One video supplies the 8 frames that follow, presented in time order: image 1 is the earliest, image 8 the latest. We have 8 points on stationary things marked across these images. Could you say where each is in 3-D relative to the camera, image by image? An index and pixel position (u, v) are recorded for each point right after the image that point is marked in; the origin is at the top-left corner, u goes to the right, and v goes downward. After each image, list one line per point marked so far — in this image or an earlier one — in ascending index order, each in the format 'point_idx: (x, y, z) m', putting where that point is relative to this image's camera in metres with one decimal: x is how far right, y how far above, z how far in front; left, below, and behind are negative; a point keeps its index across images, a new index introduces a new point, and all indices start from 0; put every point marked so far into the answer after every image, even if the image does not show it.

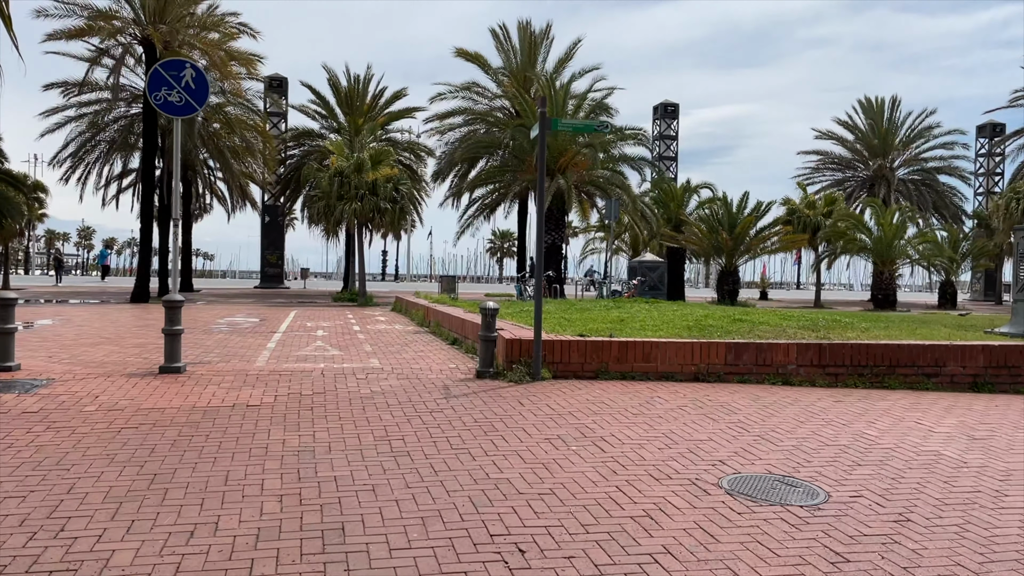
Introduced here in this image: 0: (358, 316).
0: (-3.5, -0.6, +18.6) m
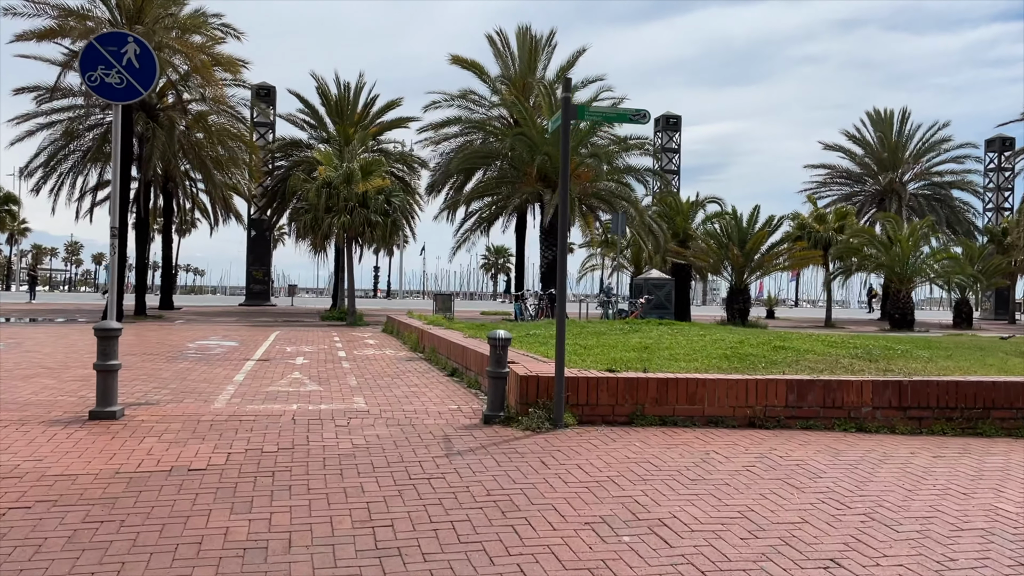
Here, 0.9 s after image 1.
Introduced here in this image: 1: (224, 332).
0: (-3.5, -1.0, +17.0) m
1: (-6.7, -1.0, +19.1) m
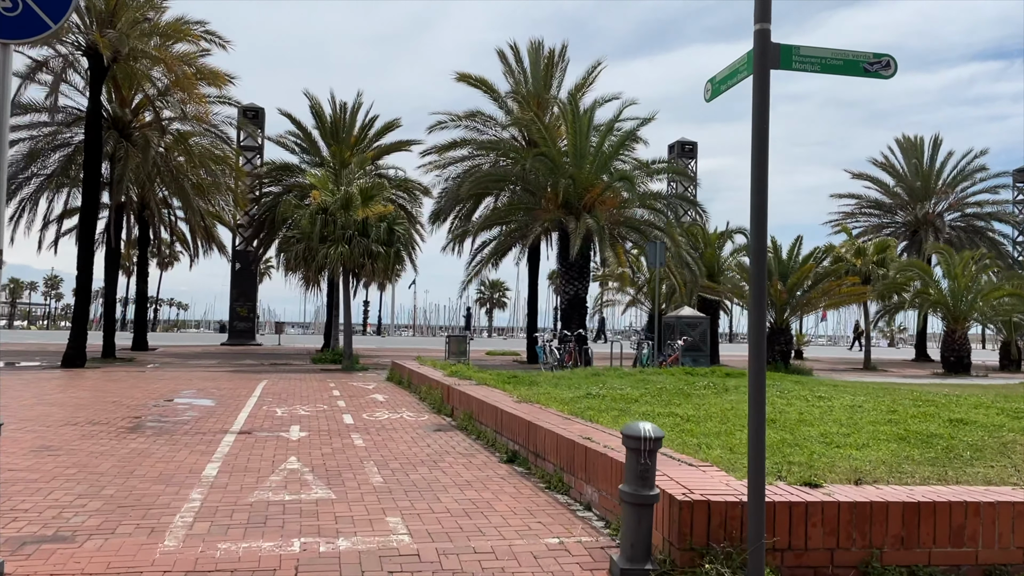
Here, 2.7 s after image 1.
0: (-2.9, -1.8, +14.1) m
1: (-6.1, -1.8, +16.2) m
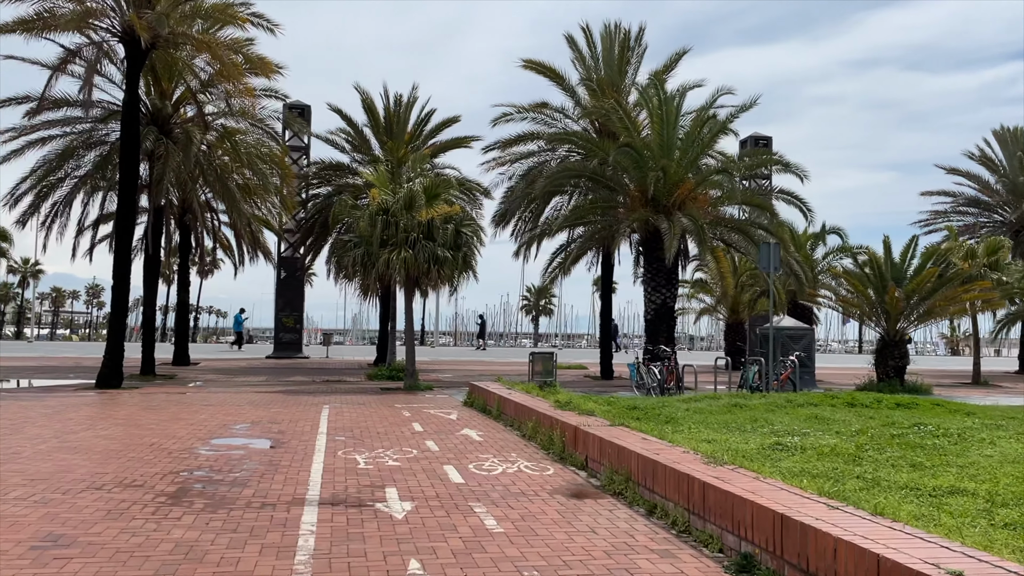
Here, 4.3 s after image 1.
0: (-1.3, -1.9, +11.8) m
1: (-4.4, -2.0, +14.0) m
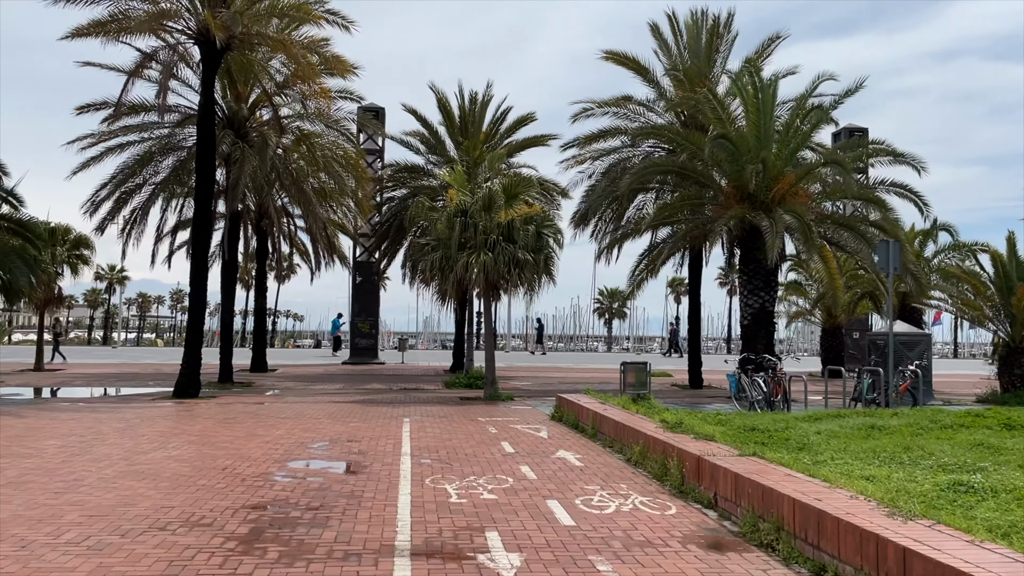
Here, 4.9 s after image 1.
0: (0.0, -2.0, +10.8) m
1: (-2.9, -2.1, +13.2) m
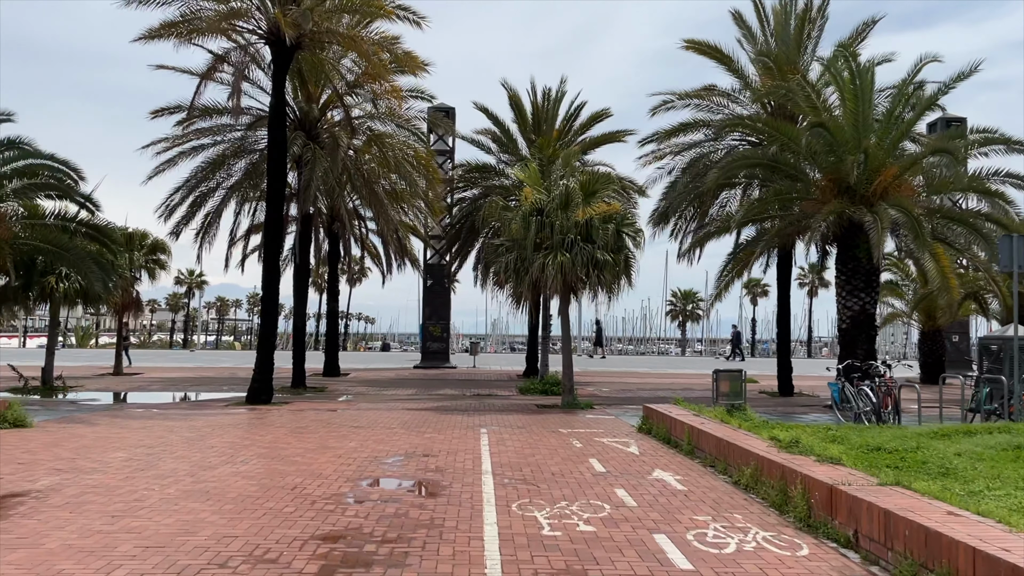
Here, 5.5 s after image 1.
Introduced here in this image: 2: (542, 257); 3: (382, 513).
0: (+1.1, -2.0, +9.9) m
1: (-1.6, -2.2, +12.6) m
2: (+0.6, +0.6, +17.0) m
3: (-1.1, -1.8, +6.6) m
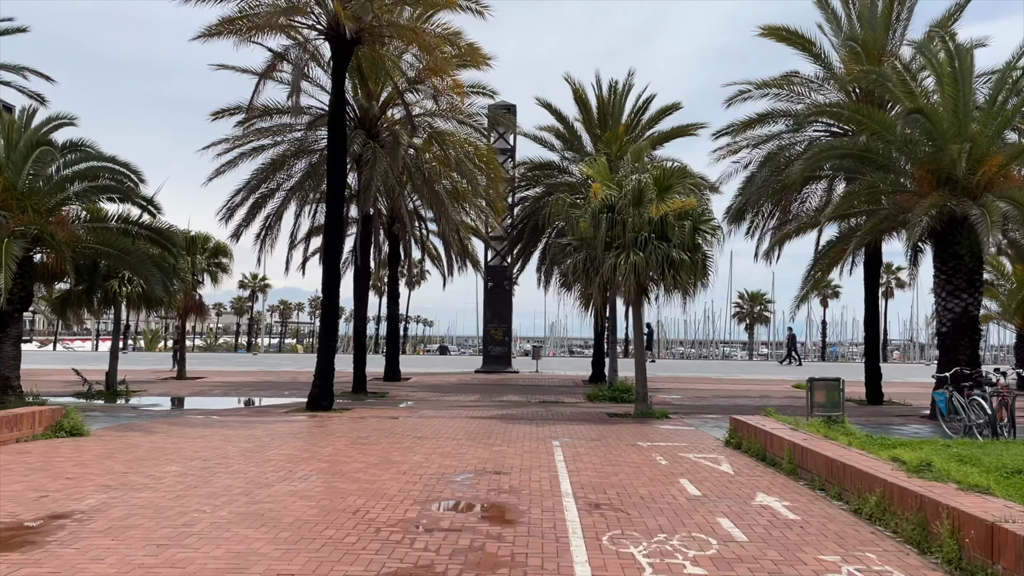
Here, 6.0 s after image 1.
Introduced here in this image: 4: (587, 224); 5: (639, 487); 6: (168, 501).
0: (+2.0, -2.0, +8.9) m
1: (-0.5, -2.2, +11.8) m
2: (+2.0, +0.6, +16.0) m
3: (-0.4, -1.8, +5.8) m
4: (+1.5, +1.3, +16.4) m
5: (+1.3, -2.0, +8.1) m
6: (-3.1, -1.9, +7.2) m
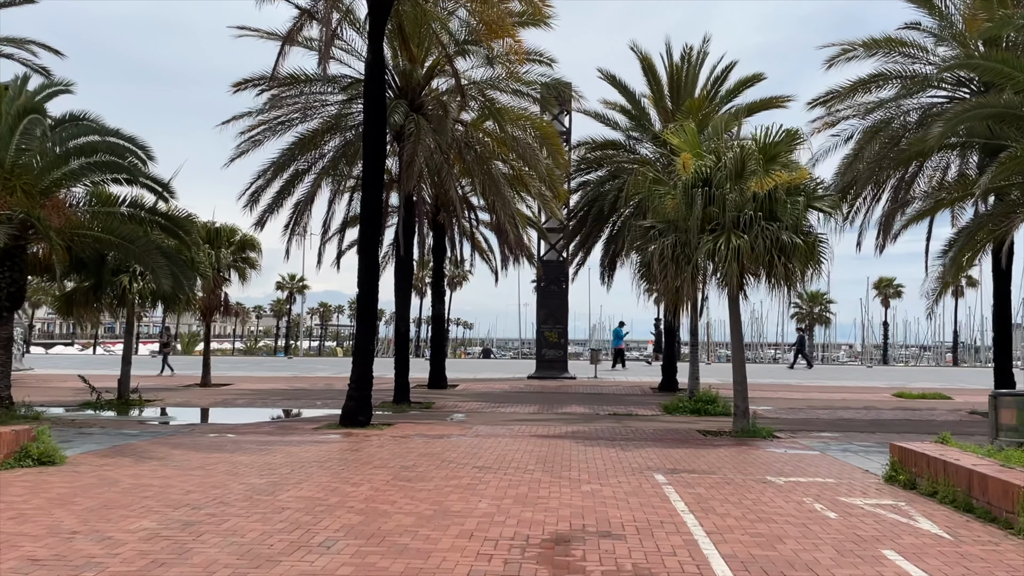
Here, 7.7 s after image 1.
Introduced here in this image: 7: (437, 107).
0: (+2.9, -1.9, +6.0) m
1: (+0.5, -2.1, +9.0) m
2: (+3.2, +0.8, +13.1) m
3: (+0.3, -1.7, +3.0) m
4: (+2.7, +1.4, +13.5) m
5: (+2.1, -1.8, +5.3) m
6: (-2.3, -1.7, +4.6) m
7: (-1.6, +3.9, +17.6) m
